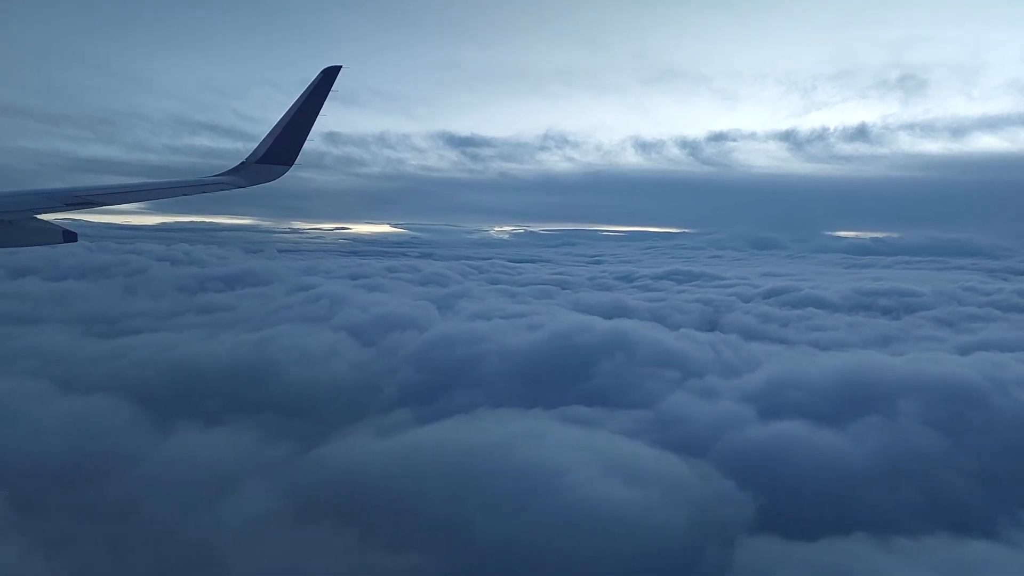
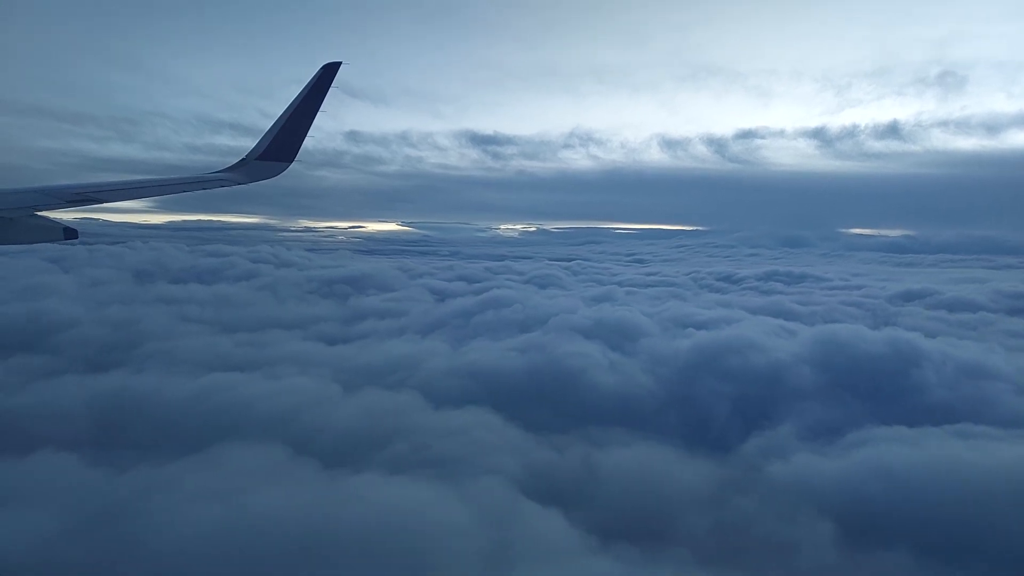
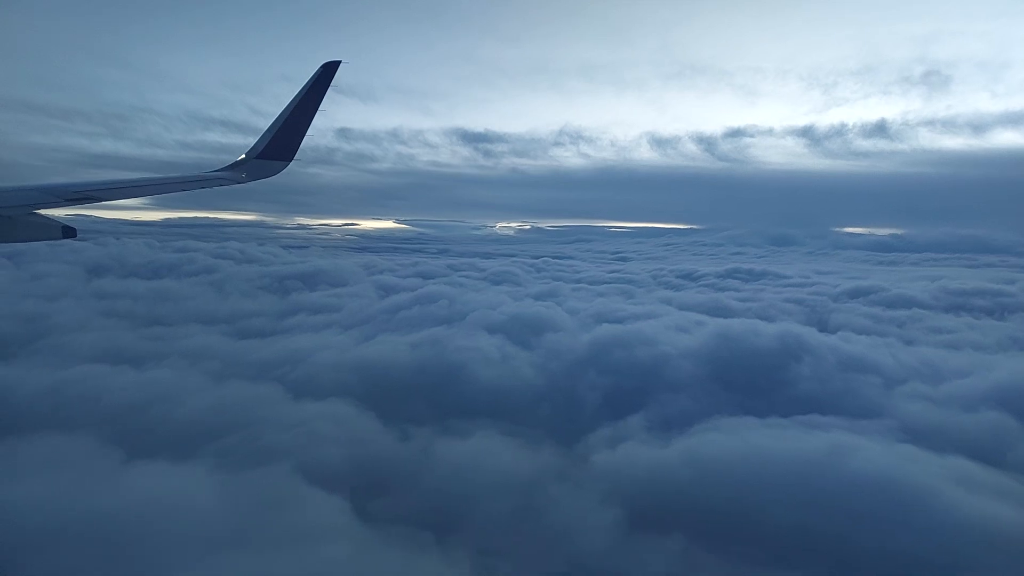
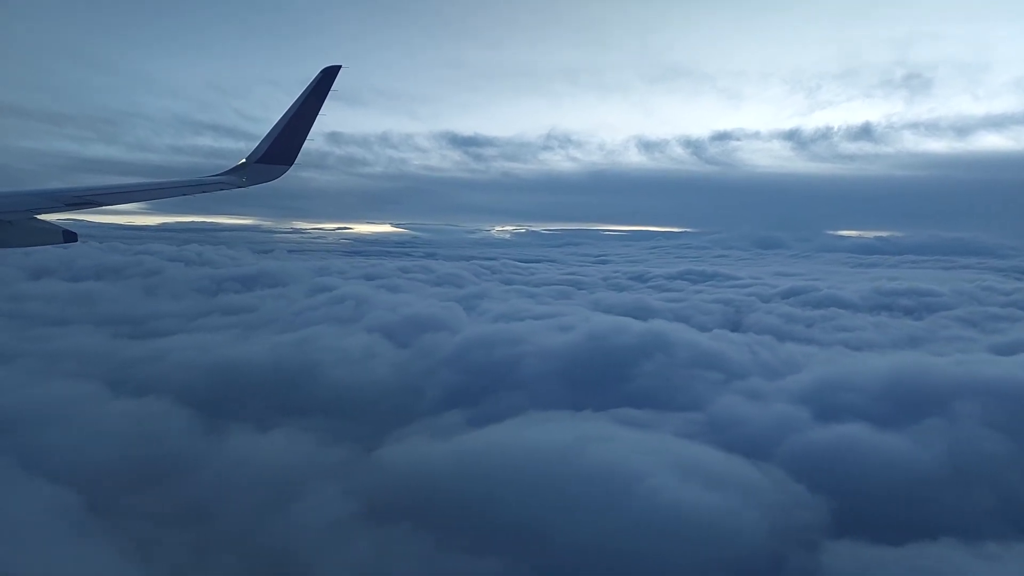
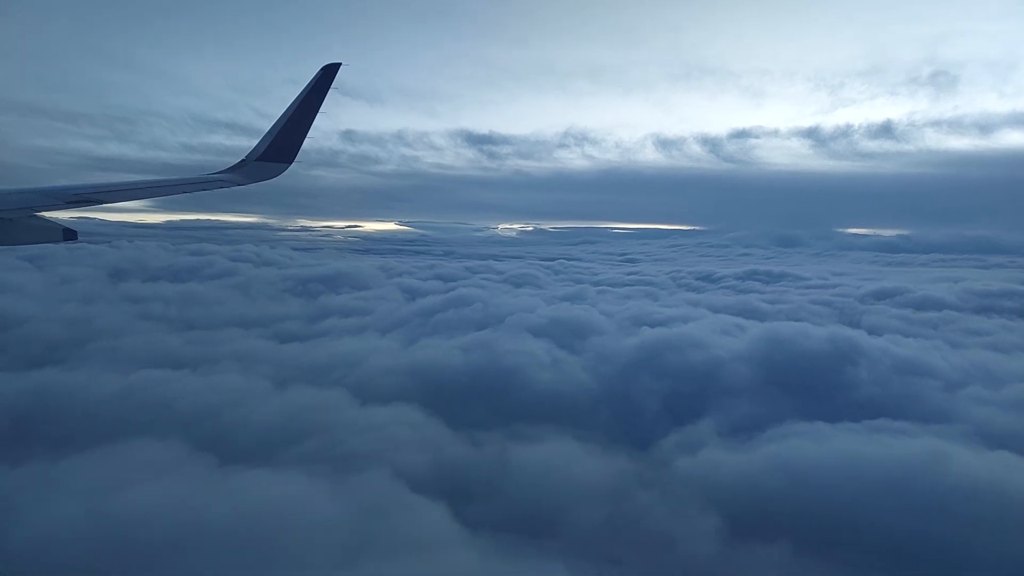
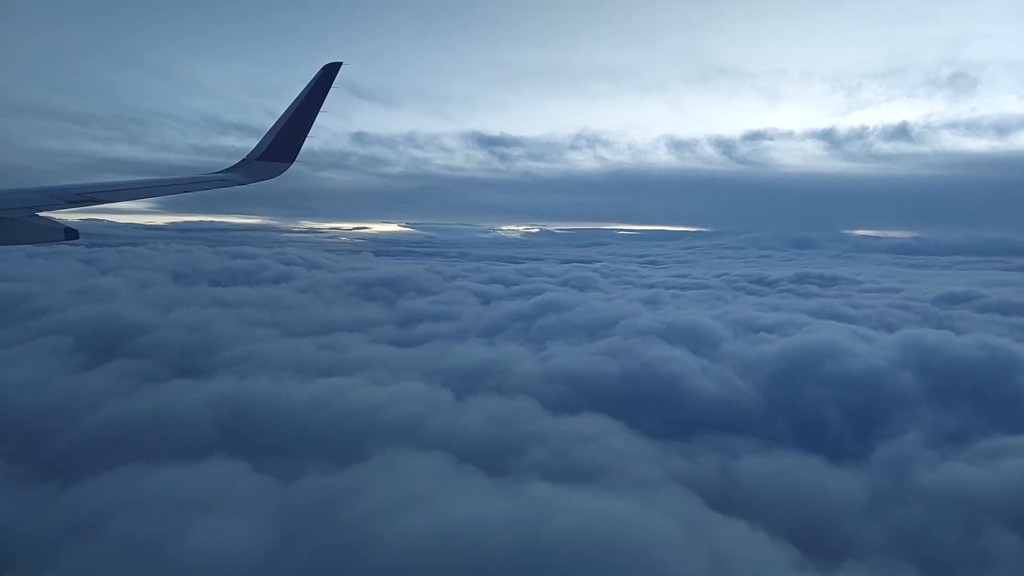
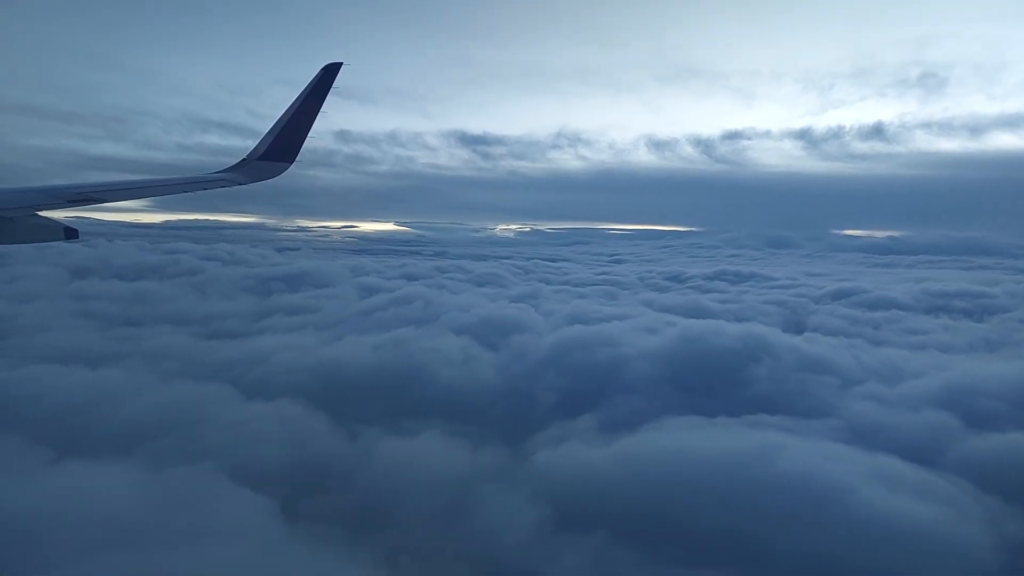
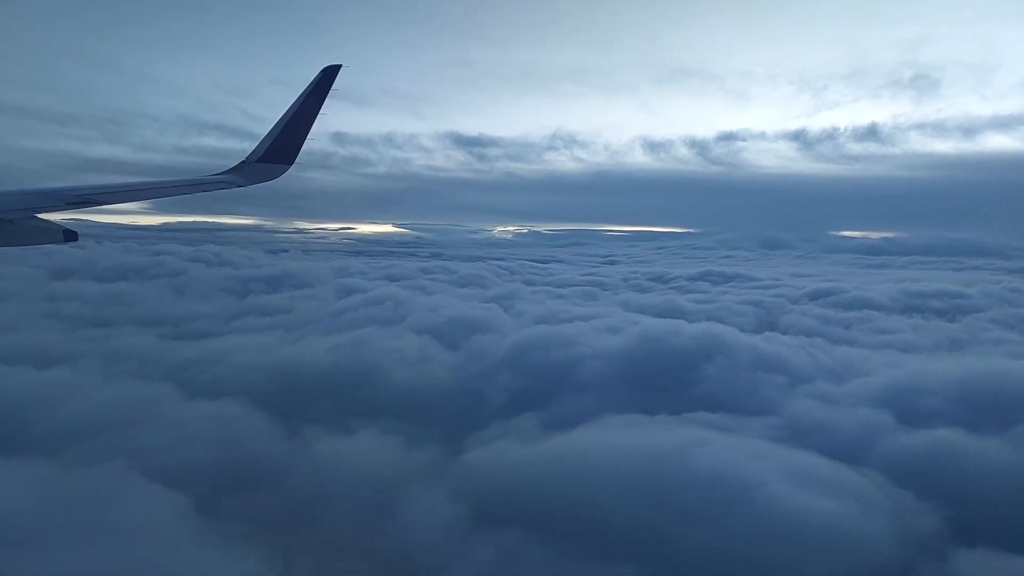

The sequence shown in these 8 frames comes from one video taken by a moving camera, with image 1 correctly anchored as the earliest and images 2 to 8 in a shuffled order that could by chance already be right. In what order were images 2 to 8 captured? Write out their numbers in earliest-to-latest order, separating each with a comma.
4, 8, 7, 3, 5, 2, 6
